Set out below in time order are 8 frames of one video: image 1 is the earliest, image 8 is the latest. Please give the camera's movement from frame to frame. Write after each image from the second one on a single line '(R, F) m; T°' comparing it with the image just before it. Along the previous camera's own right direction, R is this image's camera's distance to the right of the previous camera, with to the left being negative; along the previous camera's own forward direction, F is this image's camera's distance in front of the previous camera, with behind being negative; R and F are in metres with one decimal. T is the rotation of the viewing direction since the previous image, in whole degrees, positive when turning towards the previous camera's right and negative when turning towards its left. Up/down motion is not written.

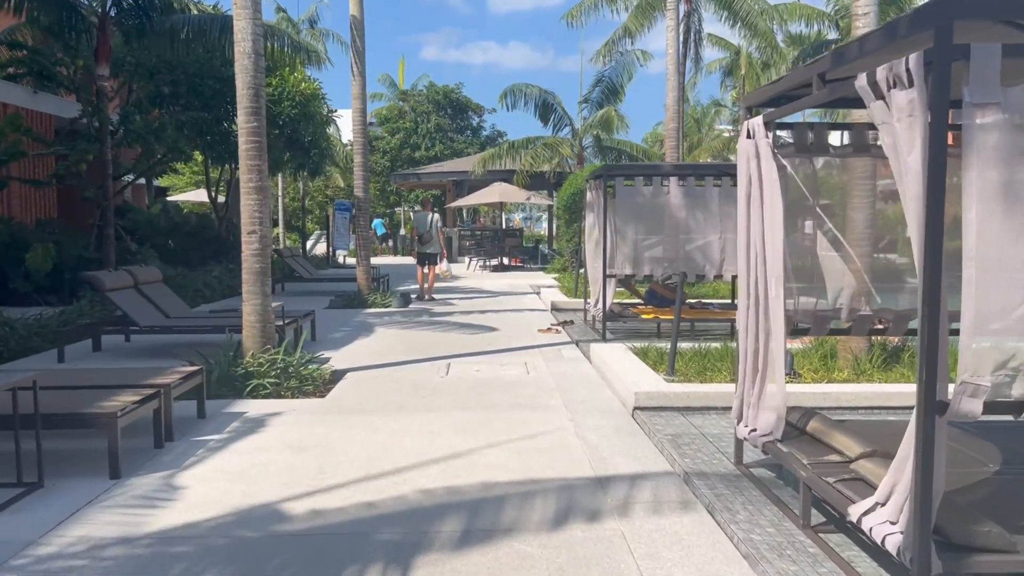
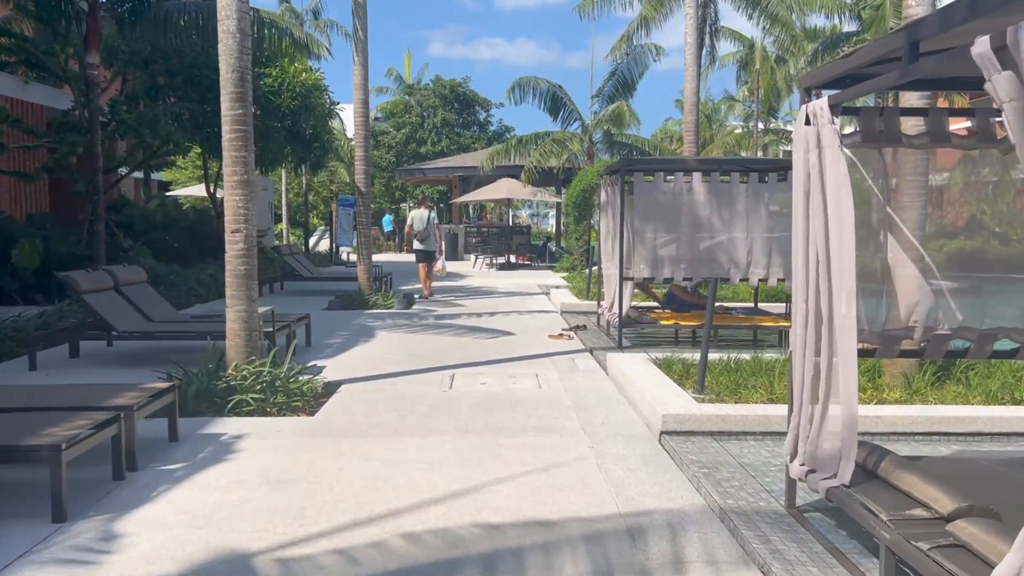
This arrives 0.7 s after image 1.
(0.0, +0.8) m; 0°
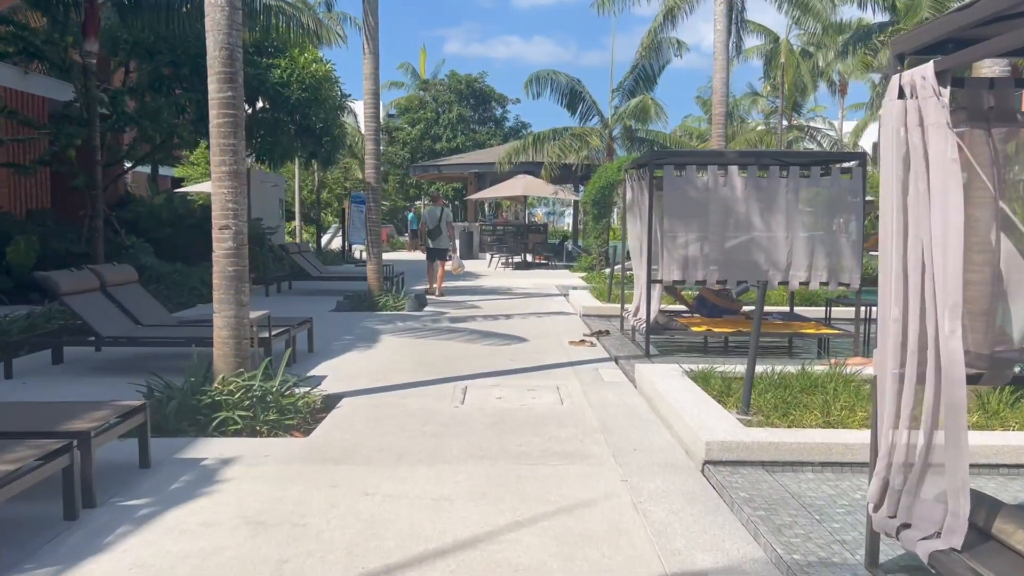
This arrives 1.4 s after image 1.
(0.0, +0.8) m; -1°
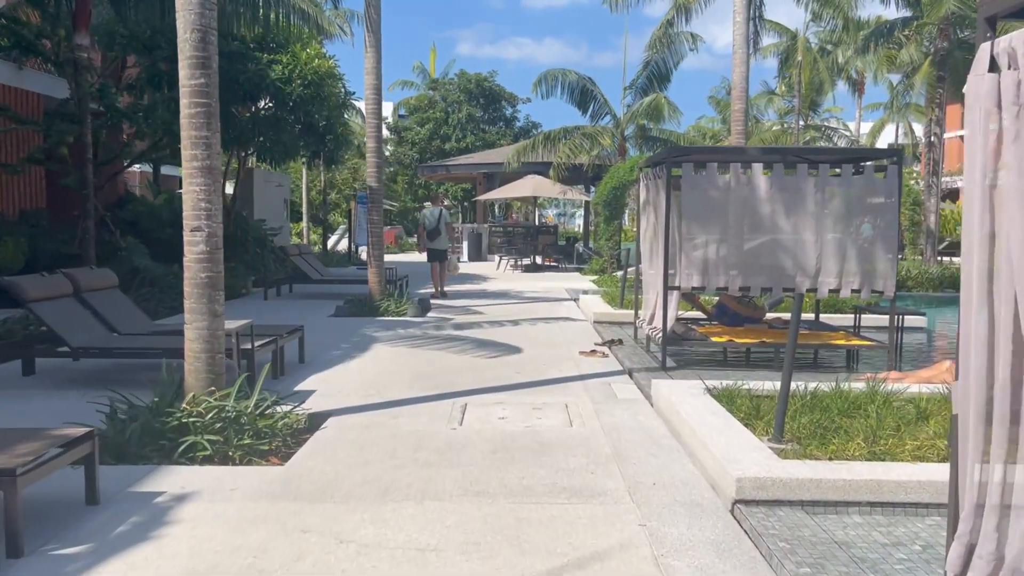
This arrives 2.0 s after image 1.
(+0.1, +0.7) m; -1°
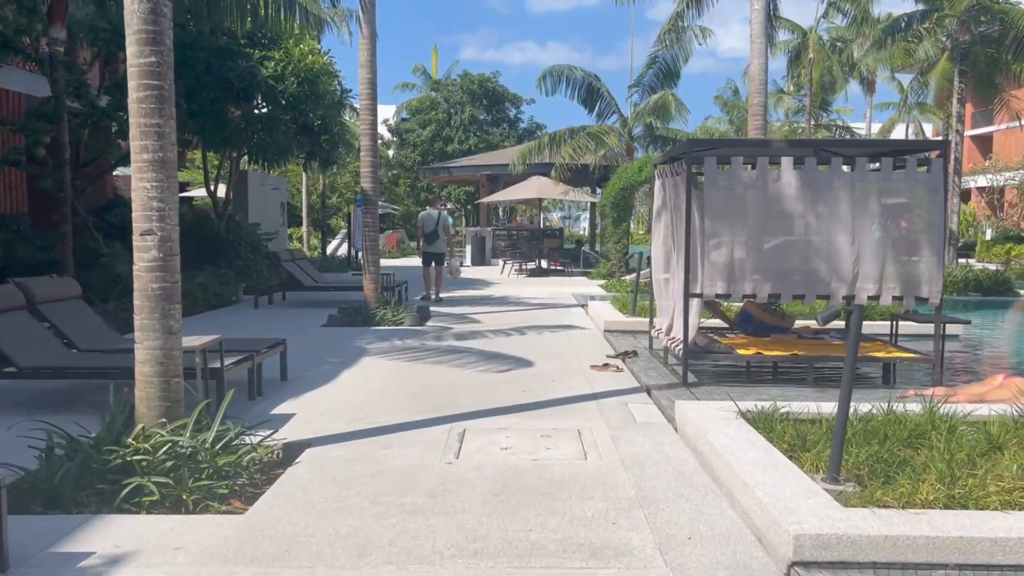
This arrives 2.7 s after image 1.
(0.0, +0.9) m; 0°
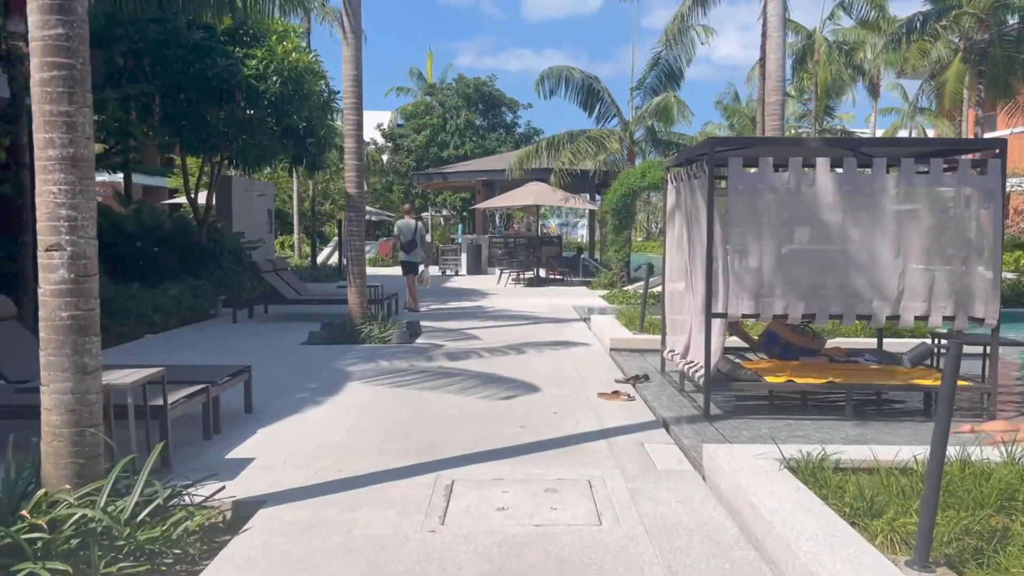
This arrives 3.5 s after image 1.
(0.0, +1.0) m; 0°
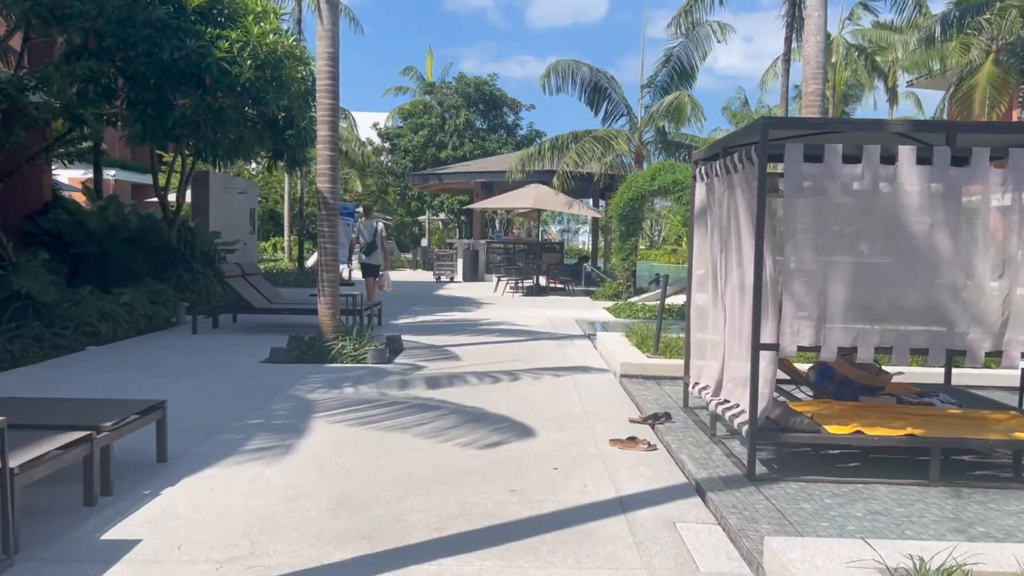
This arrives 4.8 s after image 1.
(+0.1, +1.6) m; 0°
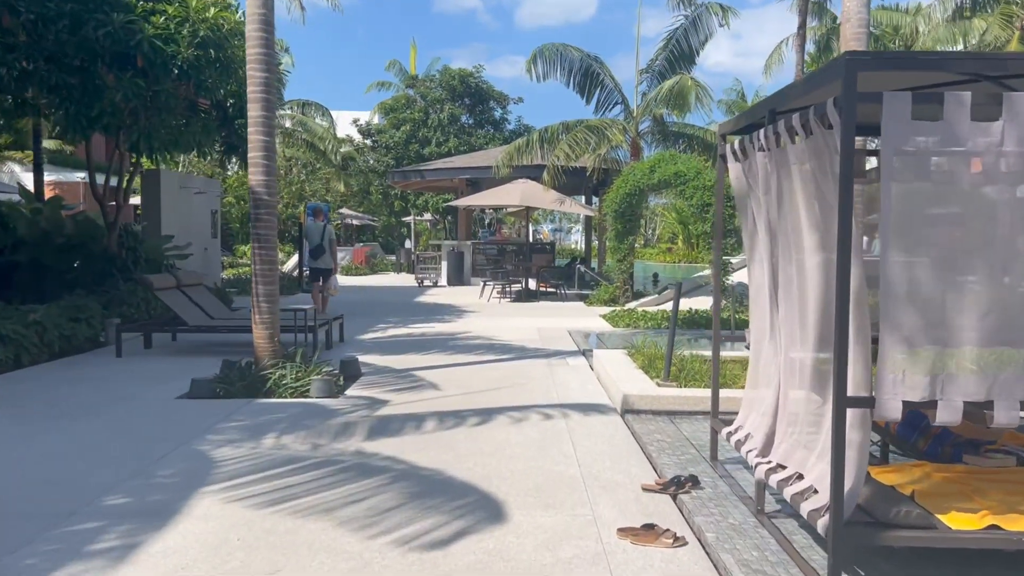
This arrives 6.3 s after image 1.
(+0.2, +1.9) m; 0°
